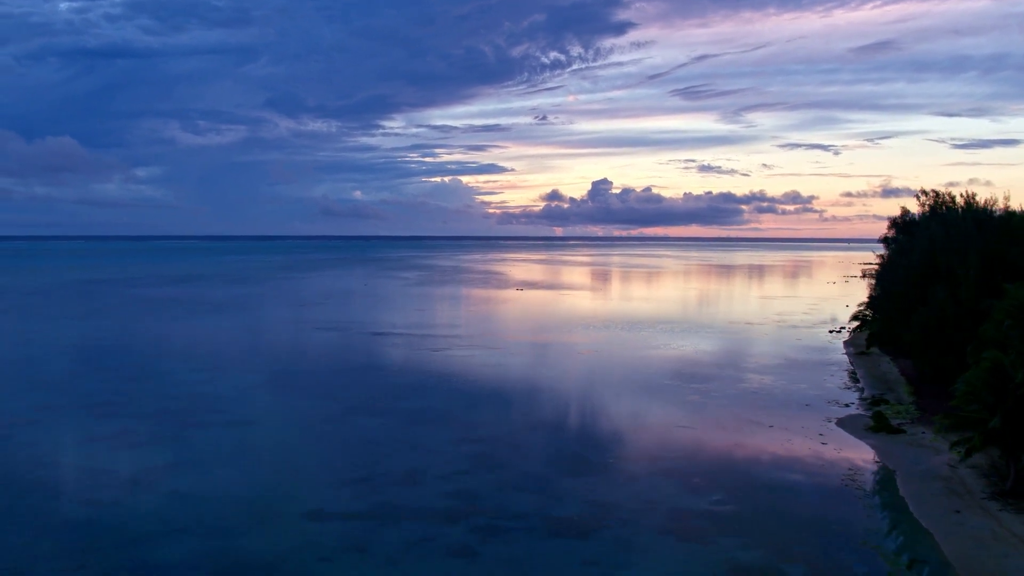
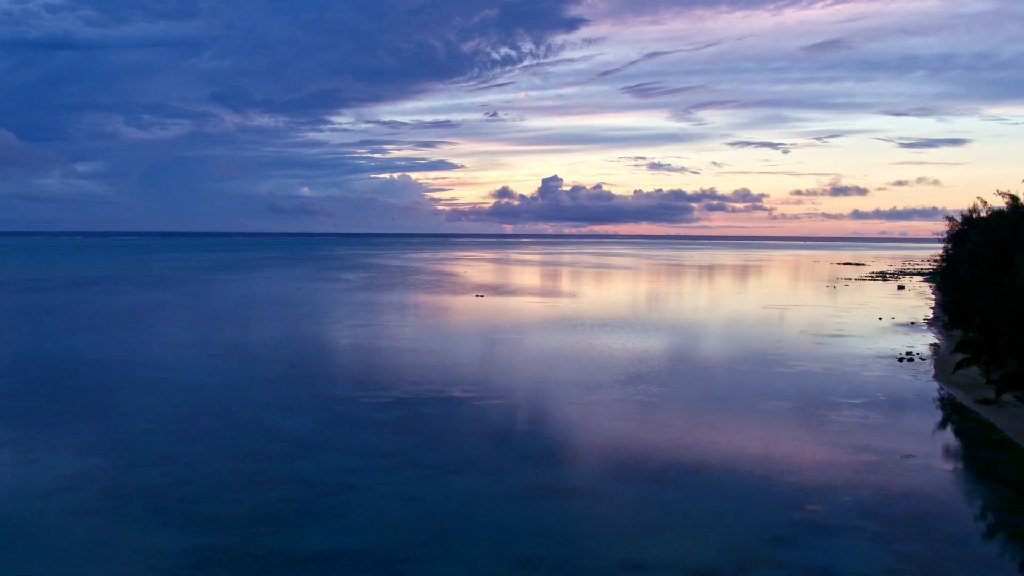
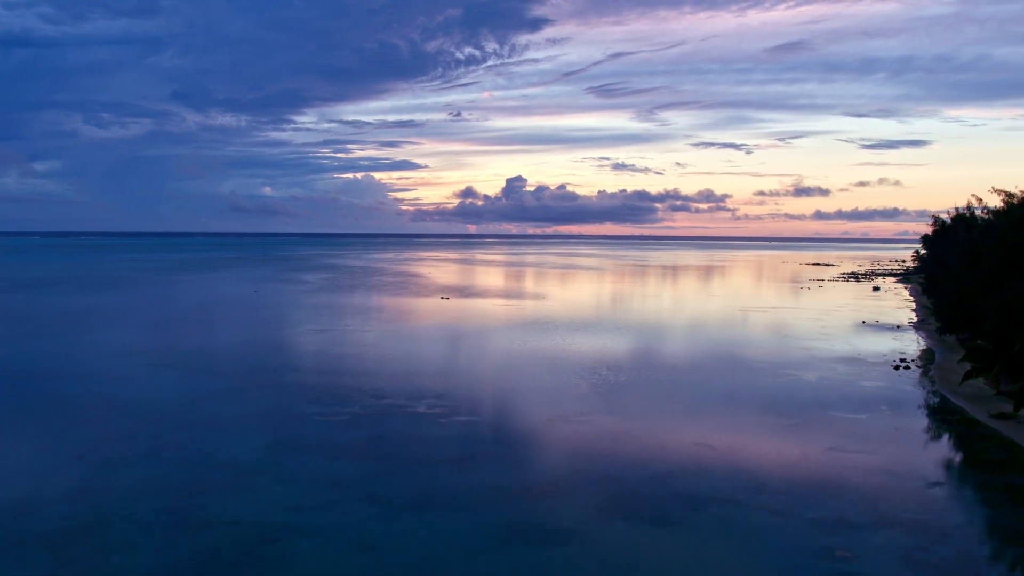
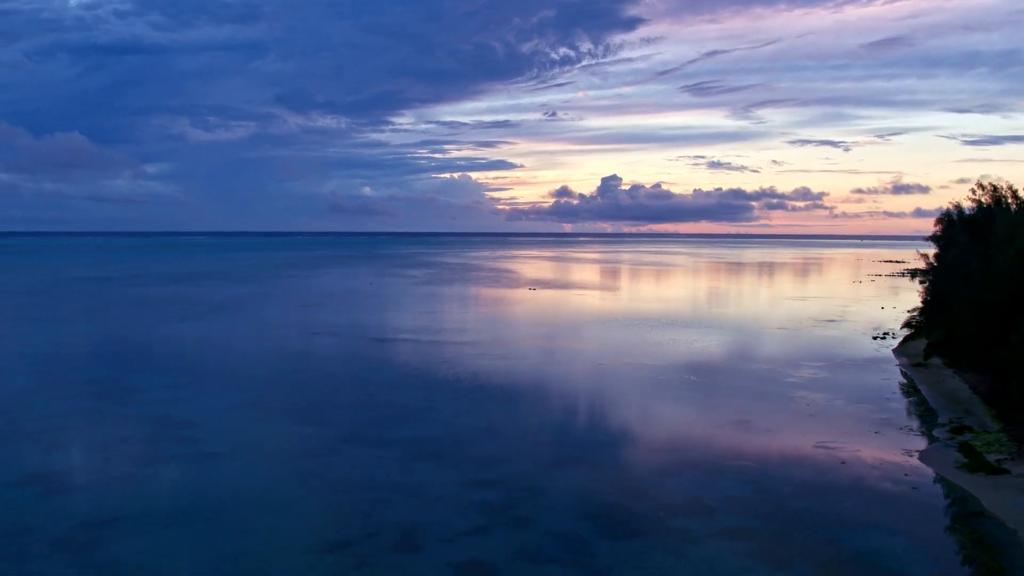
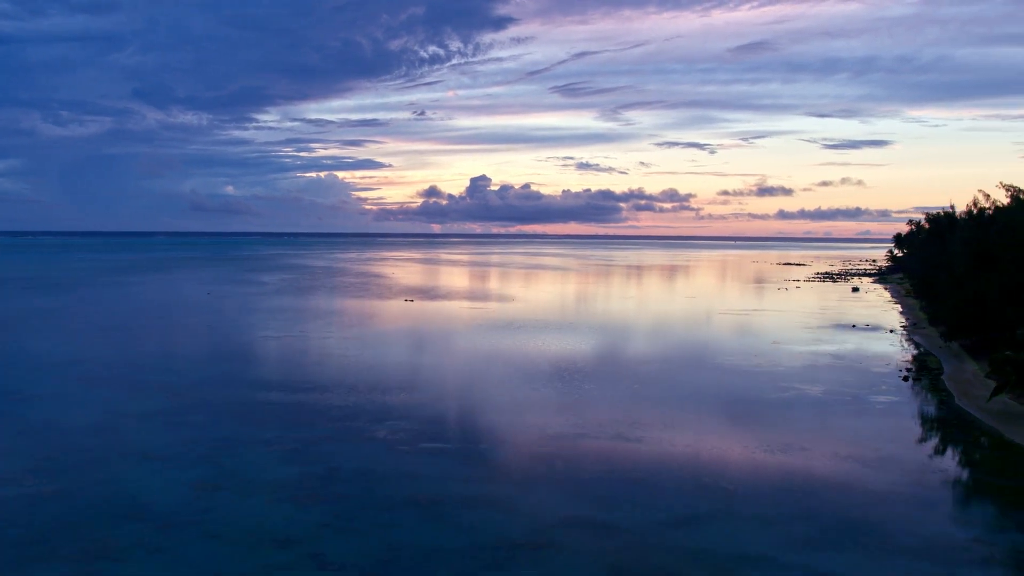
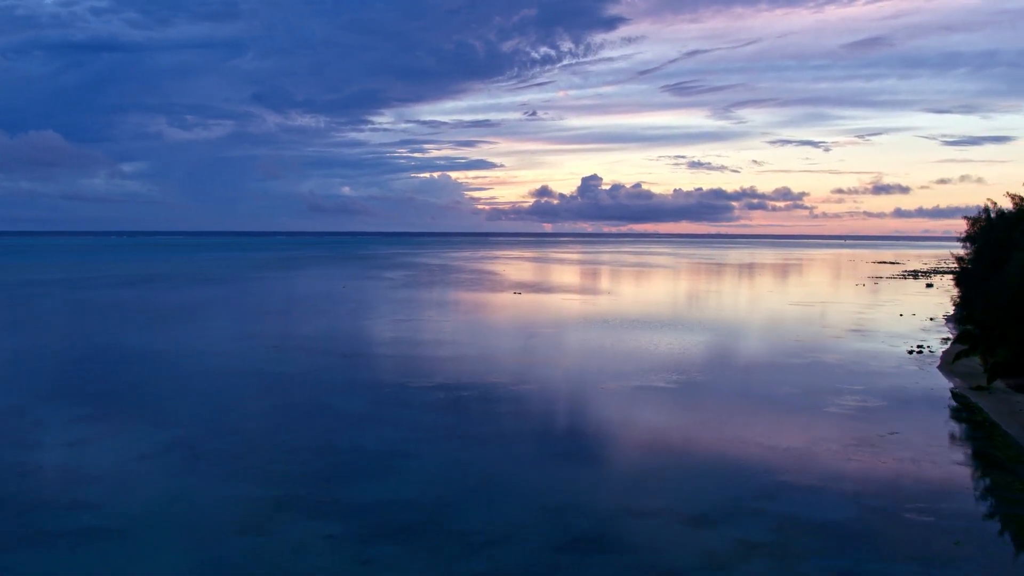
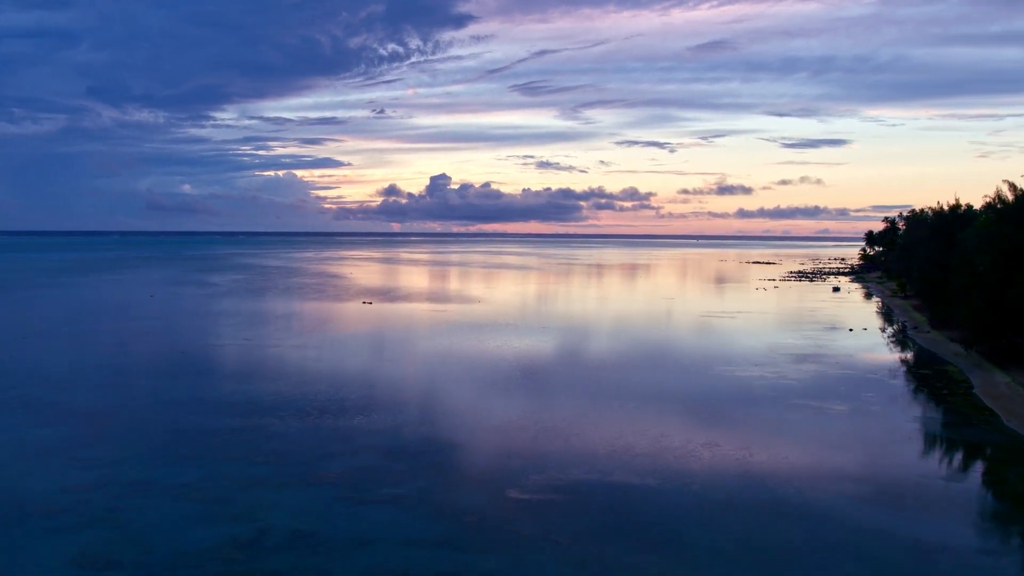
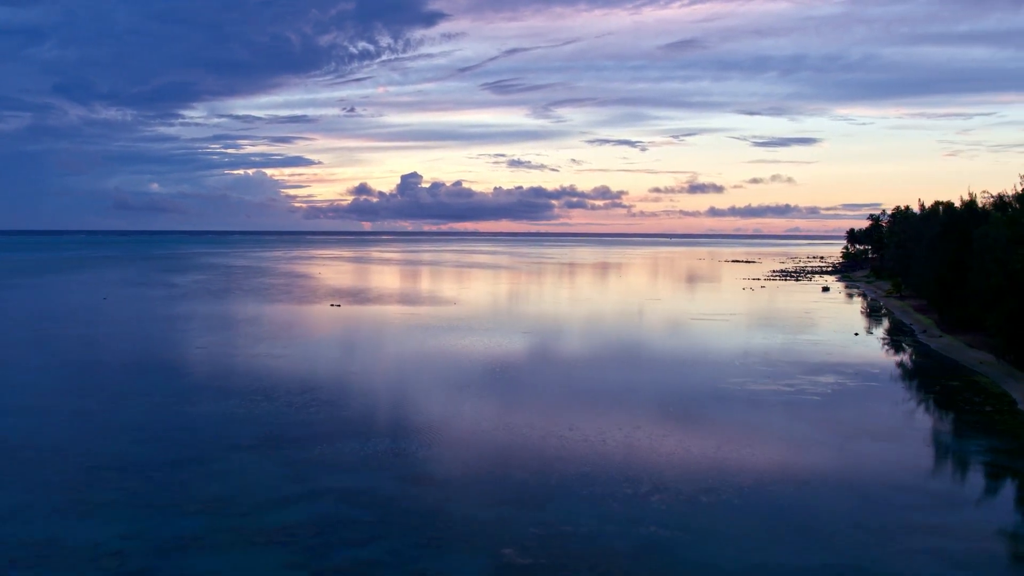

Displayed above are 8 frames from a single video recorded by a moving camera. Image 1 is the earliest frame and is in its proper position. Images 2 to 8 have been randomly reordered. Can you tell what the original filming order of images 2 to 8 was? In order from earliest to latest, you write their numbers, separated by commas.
4, 6, 2, 3, 5, 7, 8
